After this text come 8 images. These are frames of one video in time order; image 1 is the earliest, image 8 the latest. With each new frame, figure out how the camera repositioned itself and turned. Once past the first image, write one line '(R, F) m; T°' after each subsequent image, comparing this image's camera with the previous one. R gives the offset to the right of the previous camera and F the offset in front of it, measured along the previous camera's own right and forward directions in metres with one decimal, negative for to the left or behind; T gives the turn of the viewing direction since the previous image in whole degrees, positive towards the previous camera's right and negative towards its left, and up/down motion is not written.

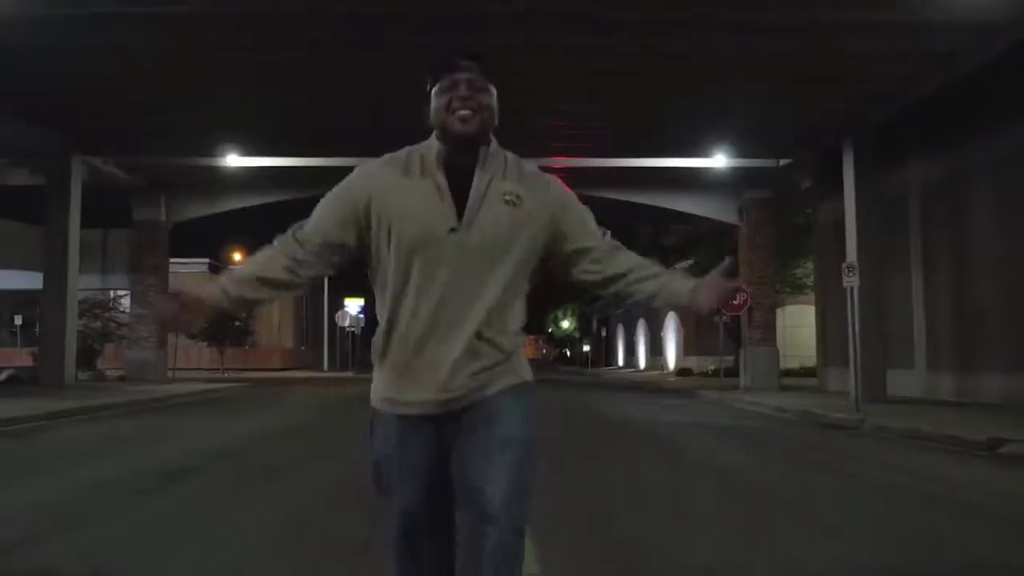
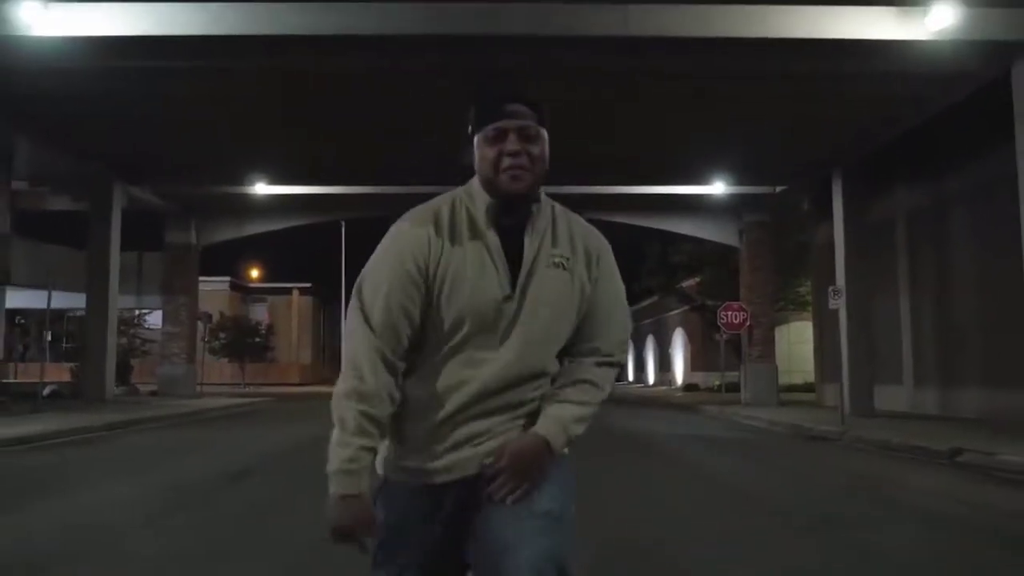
(+0.1, -1.6) m; -1°
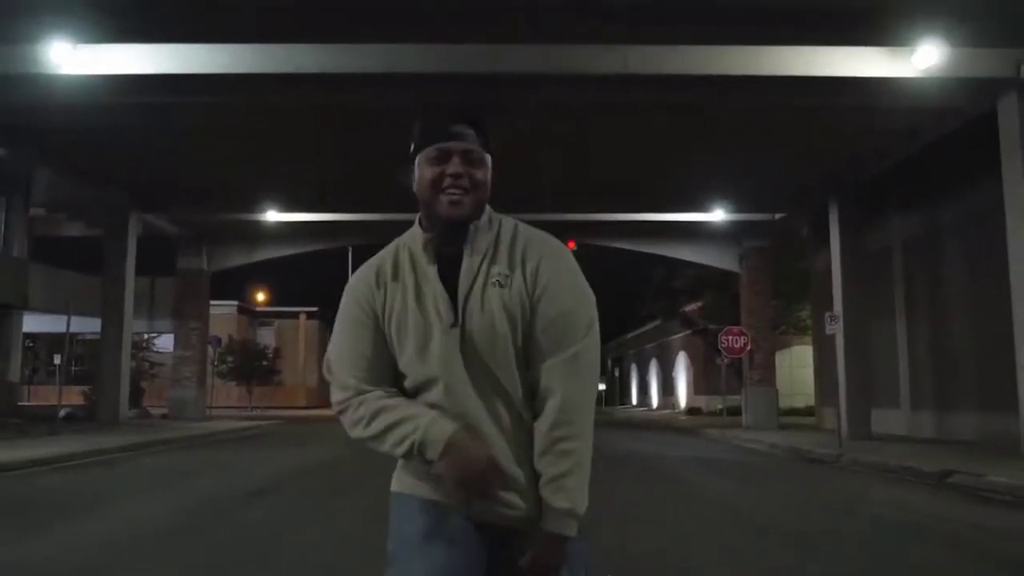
(0.0, -0.6) m; 0°
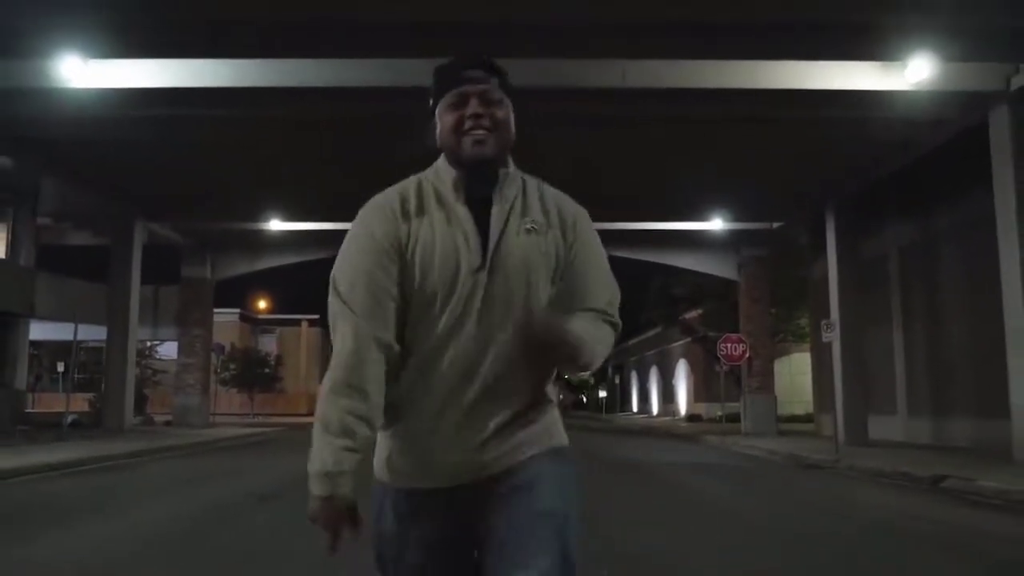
(0.0, -0.3) m; 0°
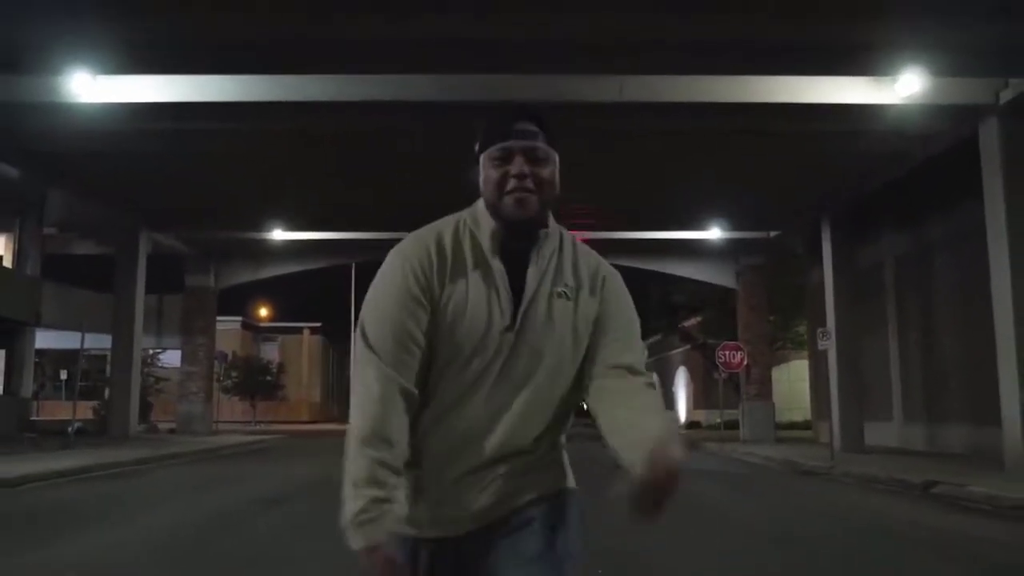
(0.0, -0.3) m; 0°
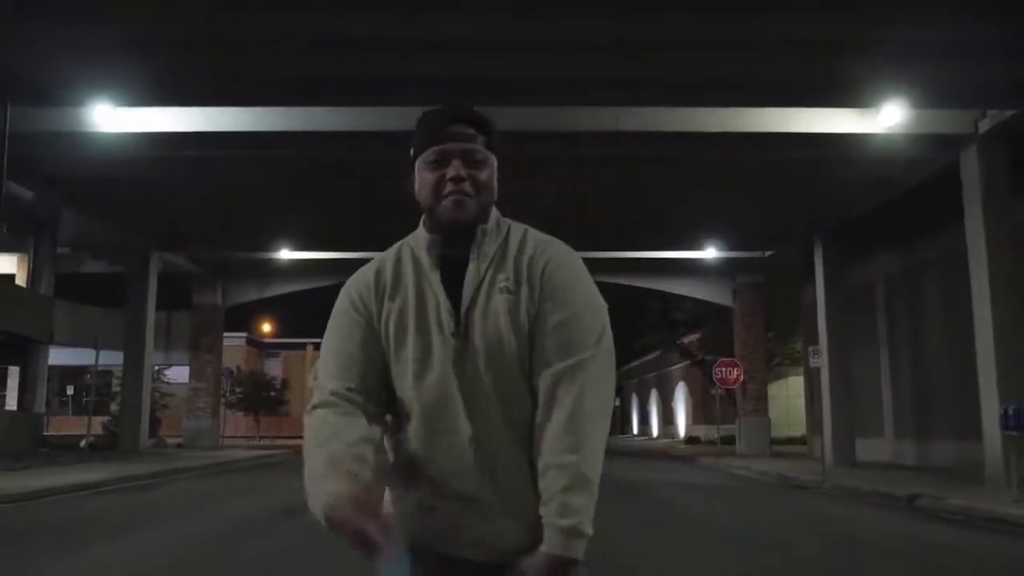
(0.0, -0.8) m; 0°
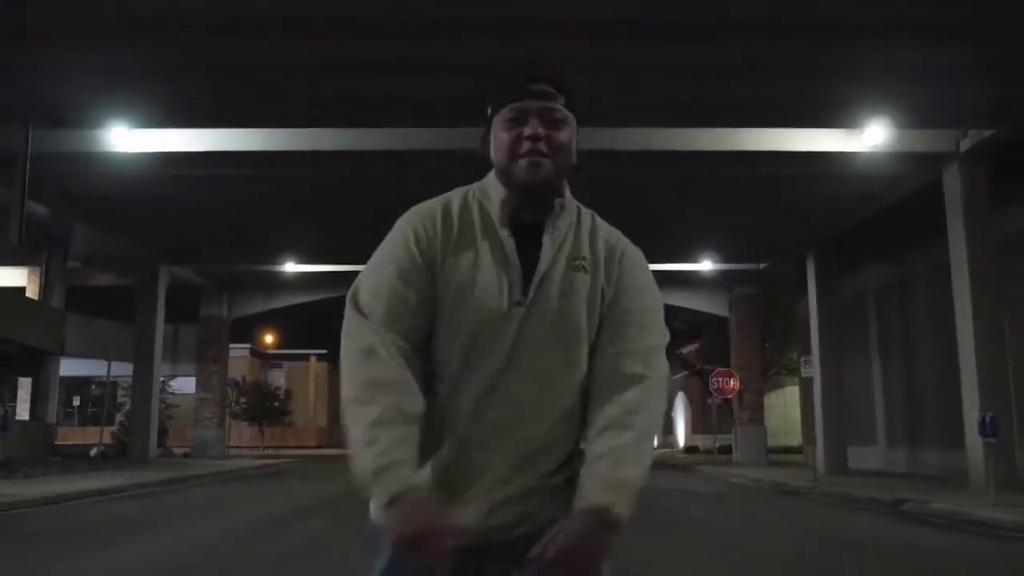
(0.0, -0.7) m; 0°
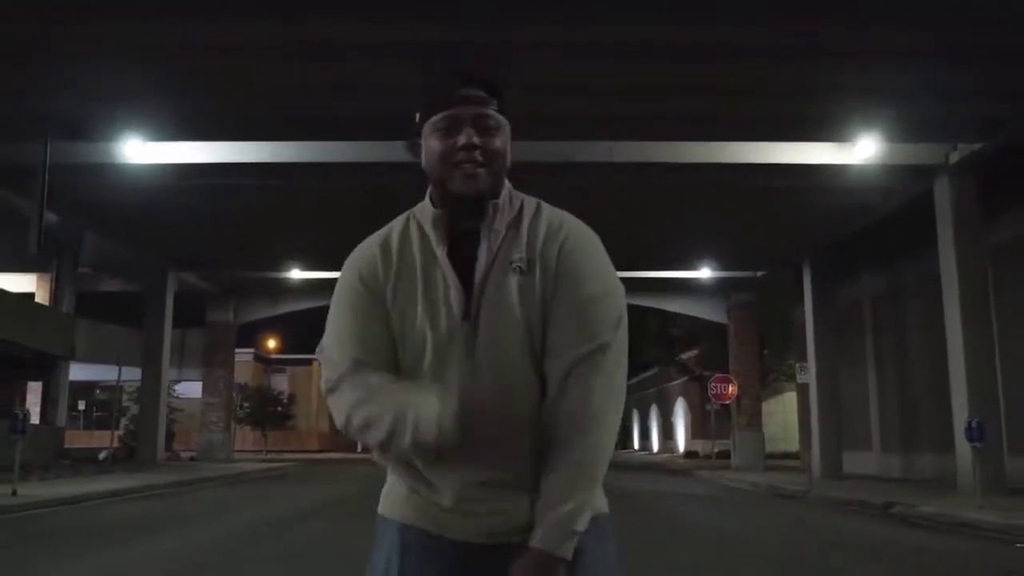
(0.0, -0.5) m; 0°
